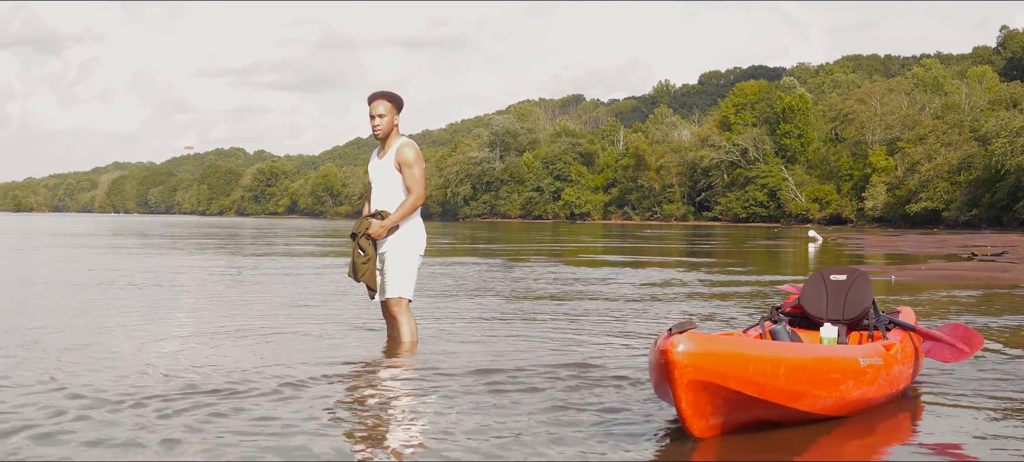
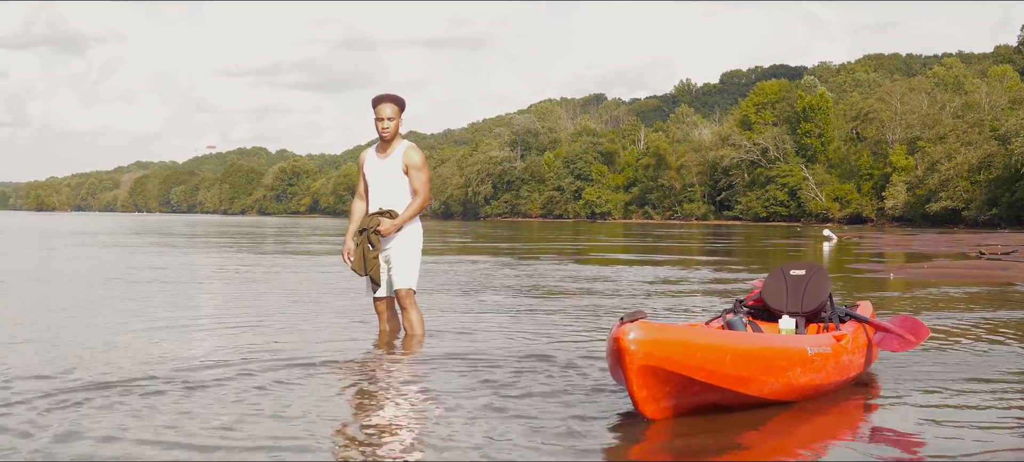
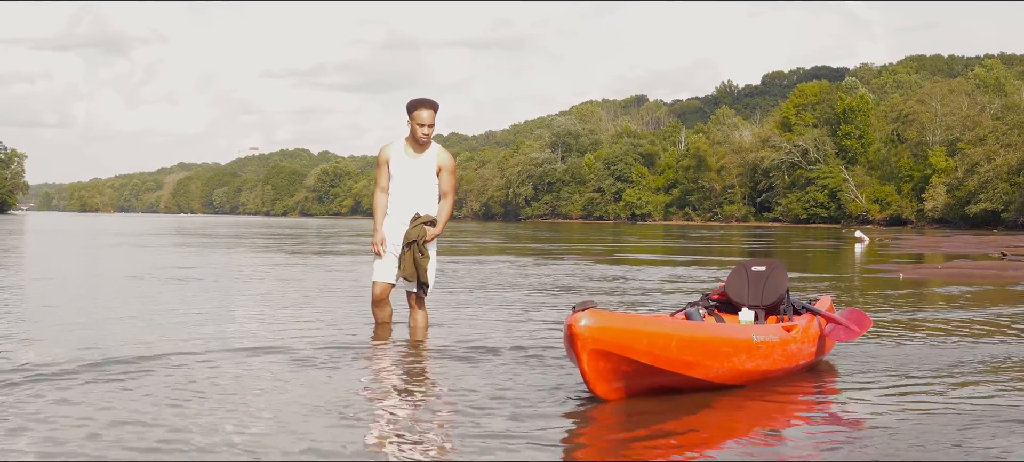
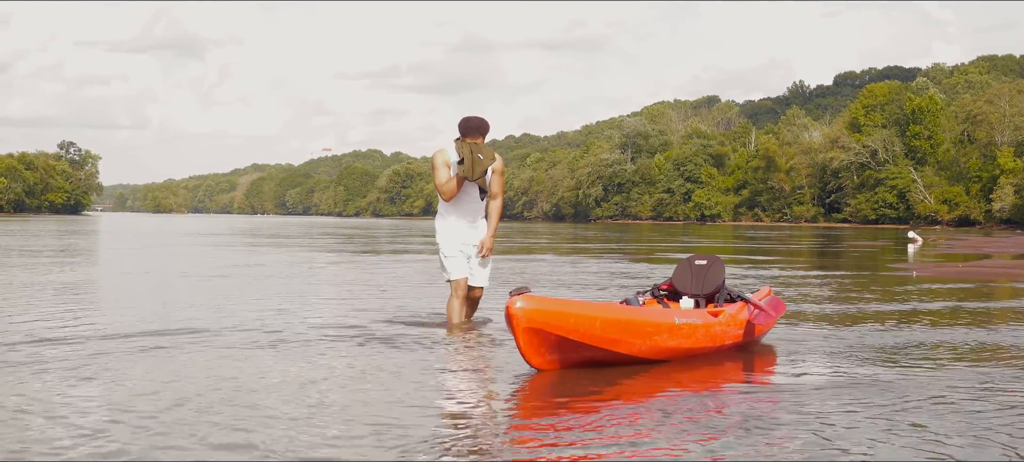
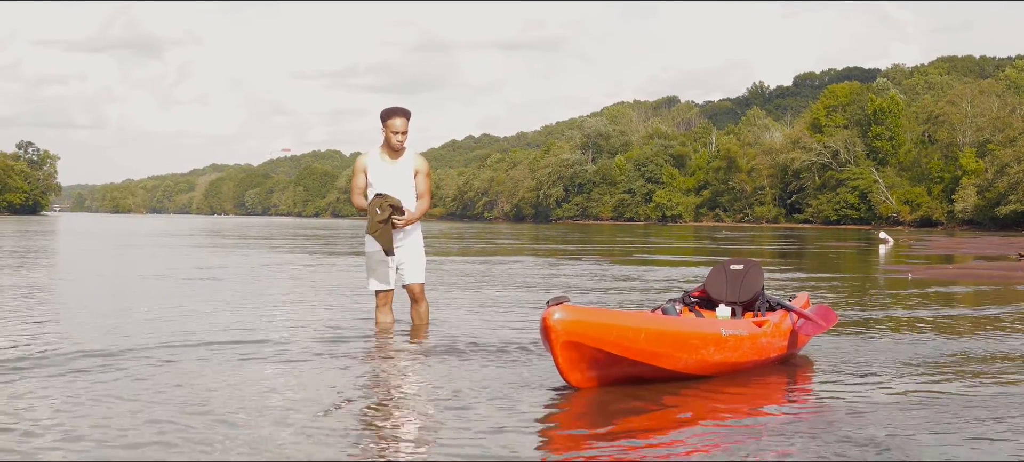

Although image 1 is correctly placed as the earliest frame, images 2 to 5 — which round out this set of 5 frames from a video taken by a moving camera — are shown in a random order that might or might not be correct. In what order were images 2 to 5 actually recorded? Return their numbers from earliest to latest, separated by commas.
2, 3, 5, 4
